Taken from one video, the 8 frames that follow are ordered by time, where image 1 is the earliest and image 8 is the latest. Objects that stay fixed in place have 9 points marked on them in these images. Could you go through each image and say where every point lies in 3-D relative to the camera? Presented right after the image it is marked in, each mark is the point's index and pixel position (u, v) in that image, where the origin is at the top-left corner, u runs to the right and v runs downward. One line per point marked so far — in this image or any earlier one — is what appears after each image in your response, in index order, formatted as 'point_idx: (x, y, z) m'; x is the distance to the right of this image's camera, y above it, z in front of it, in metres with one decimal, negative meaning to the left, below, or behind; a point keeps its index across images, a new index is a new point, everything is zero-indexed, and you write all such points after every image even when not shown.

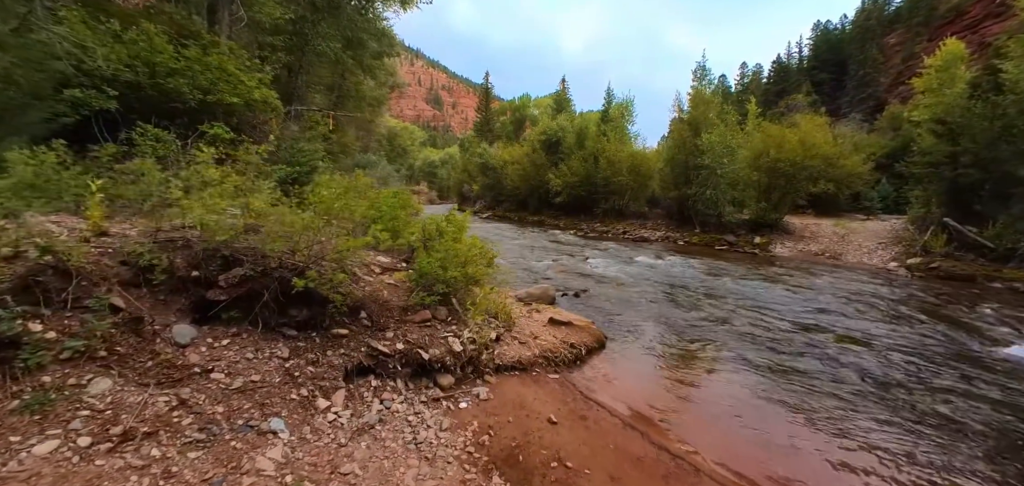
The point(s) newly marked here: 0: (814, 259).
0: (+11.9, -0.6, +17.4) m
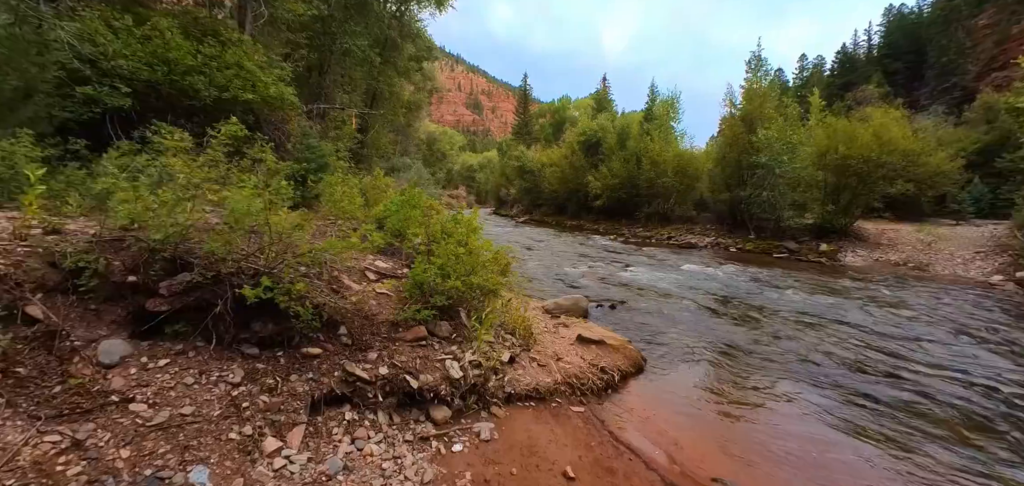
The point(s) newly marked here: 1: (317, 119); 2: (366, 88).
0: (+13.0, -0.9, +15.1) m
1: (-5.7, +3.7, +13.1) m
2: (-6.4, +6.9, +19.5) m
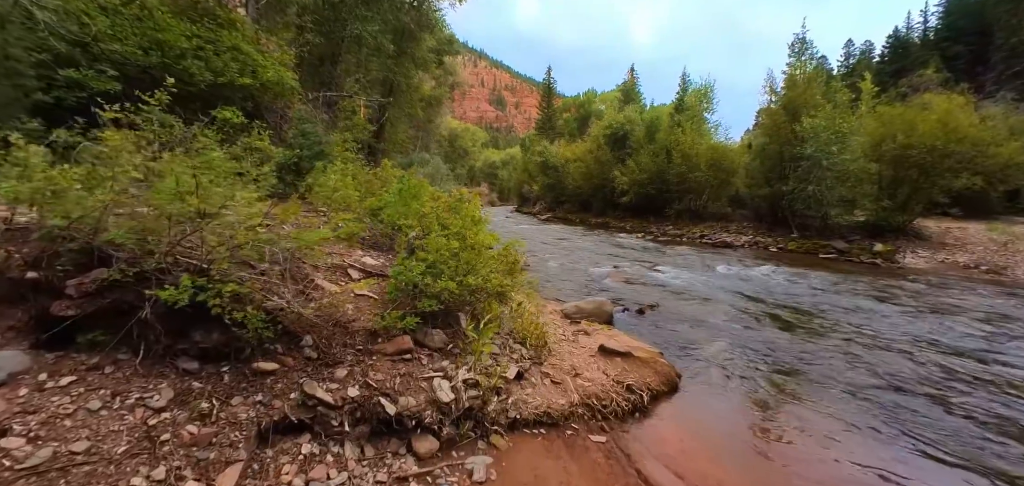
0: (+13.7, -0.9, +13.4) m
1: (-5.2, +3.8, +12.4) m
2: (-5.5, +7.0, +18.9) m
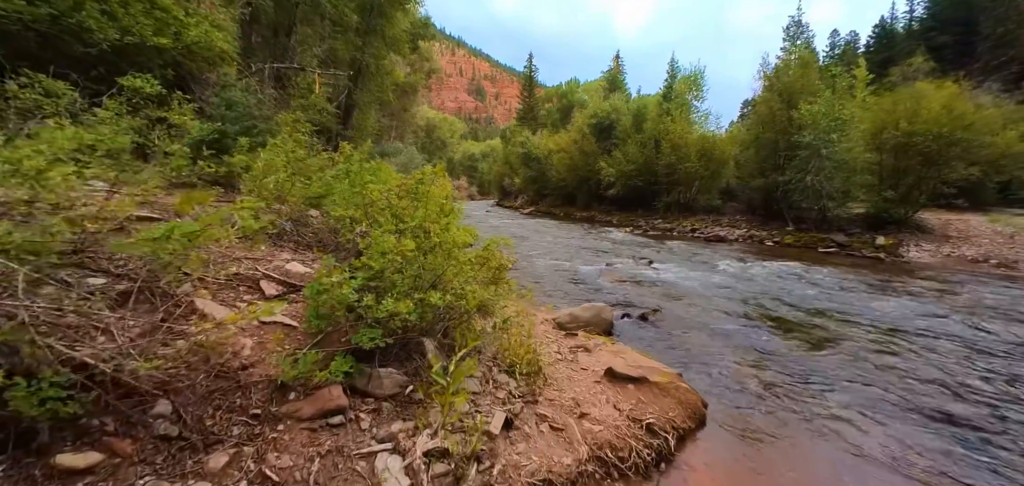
0: (+13.1, -0.7, +12.6) m
1: (-5.7, +3.9, +10.8) m
2: (-6.2, +7.2, +17.2) m
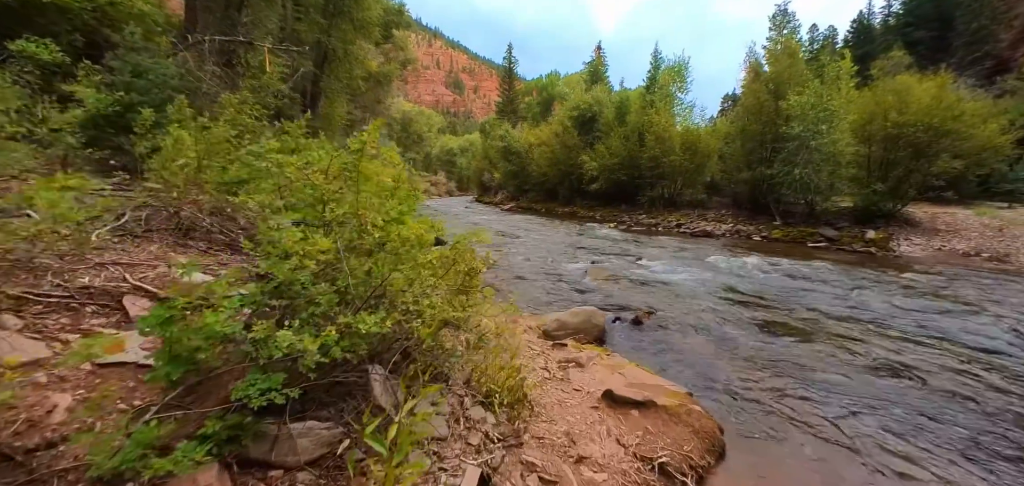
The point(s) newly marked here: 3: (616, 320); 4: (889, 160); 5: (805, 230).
0: (+12.6, -0.5, +12.2) m
1: (-6.2, +3.9, +9.5) m
2: (-7.1, +7.2, +15.9) m
3: (+1.7, -1.3, +7.1) m
4: (+12.9, +2.8, +15.0) m
5: (+10.6, +0.5, +15.9) m
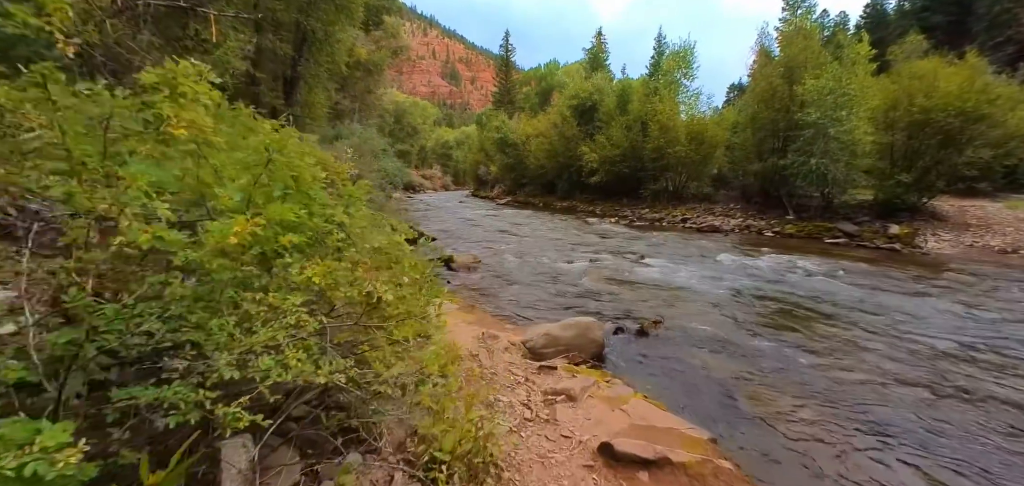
0: (+12.3, -0.4, +11.1) m
1: (-6.4, +3.9, +8.4) m
2: (-7.3, +7.3, +14.7) m
3: (+1.4, -1.2, +6.0) m
4: (+12.6, +3.0, +13.9) m
5: (+10.4, +0.6, +14.7) m
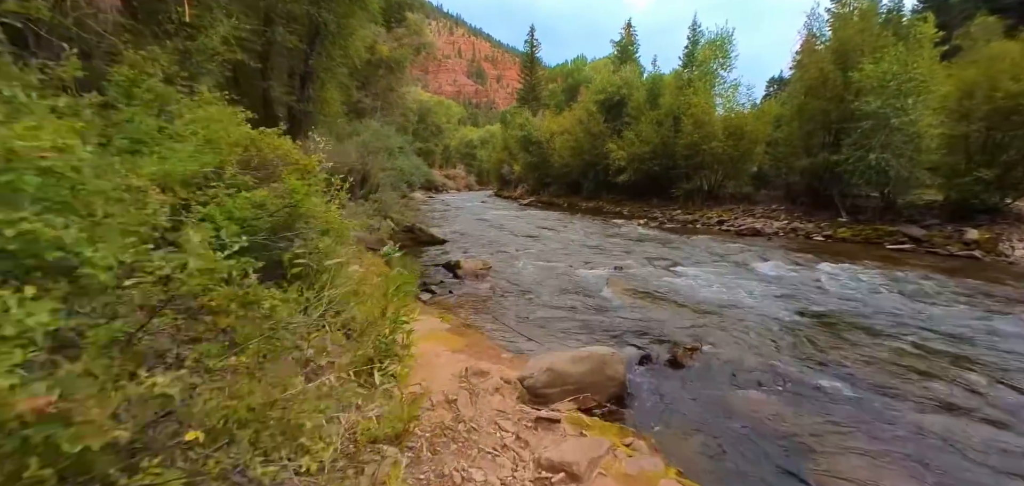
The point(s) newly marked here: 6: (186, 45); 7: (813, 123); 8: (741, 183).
0: (+12.7, -0.6, +9.2) m
1: (-6.2, +3.9, +7.7) m
2: (-6.7, +7.3, +14.1) m
3: (+1.4, -1.3, +4.8) m
4: (+13.1, +2.8, +11.9) m
5: (+10.9, +0.4, +13.0) m
6: (-5.7, +3.4, +7.2) m
7: (+10.5, +4.2, +15.2) m
8: (+9.4, +2.5, +18.0) m
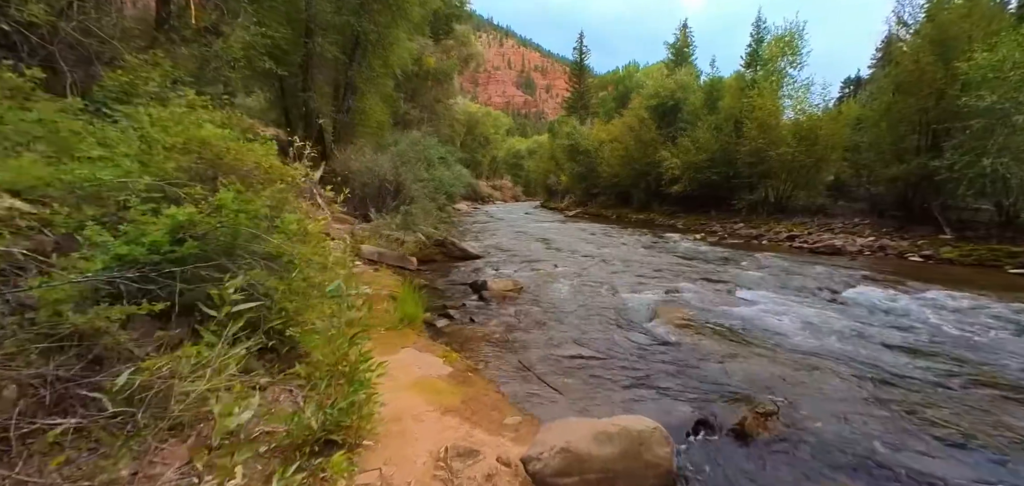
0: (+13.2, -1.1, +6.7) m
1: (-5.7, +3.6, +7.5) m
2: (-5.3, +6.9, +13.9) m
3: (+1.5, -1.6, +3.6) m
4: (+14.0, +2.2, +9.5) m
5: (+11.9, -0.1, +10.7) m
6: (-5.2, +3.1, +6.9) m
7: (+11.8, +3.6, +13.1) m
8: (+11.0, +1.8, +15.9) m
